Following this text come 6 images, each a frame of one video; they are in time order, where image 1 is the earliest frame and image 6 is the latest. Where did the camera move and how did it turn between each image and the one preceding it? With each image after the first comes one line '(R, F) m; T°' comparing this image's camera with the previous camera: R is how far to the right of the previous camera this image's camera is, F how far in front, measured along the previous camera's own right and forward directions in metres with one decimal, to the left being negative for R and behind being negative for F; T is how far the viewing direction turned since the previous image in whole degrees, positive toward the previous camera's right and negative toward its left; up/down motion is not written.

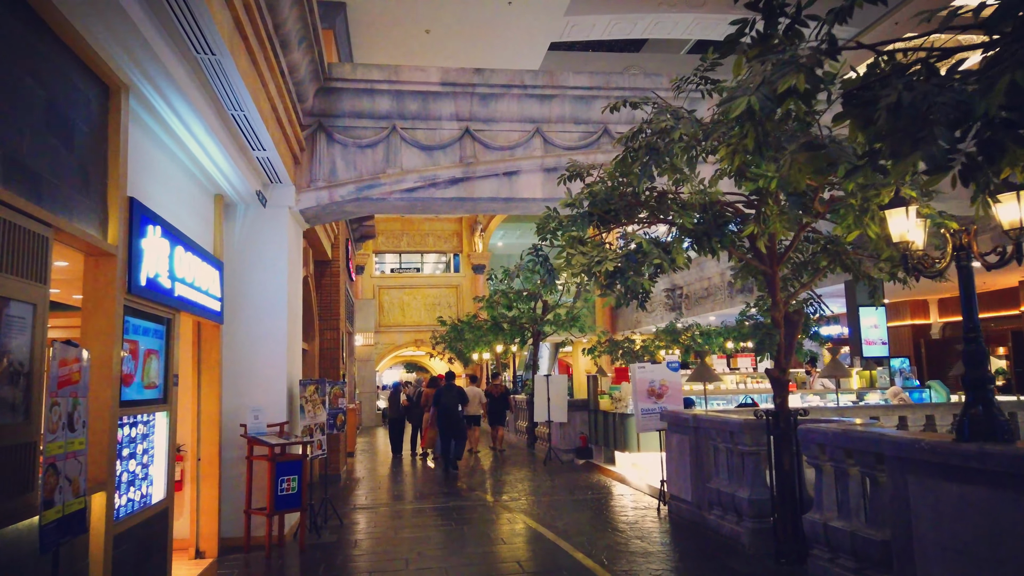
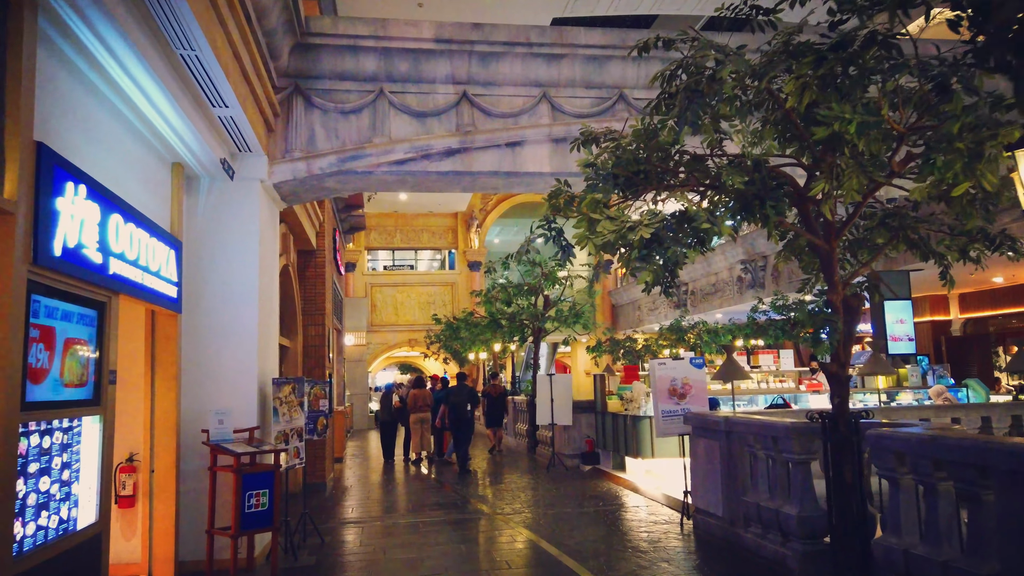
(-0.1, +1.1) m; 0°
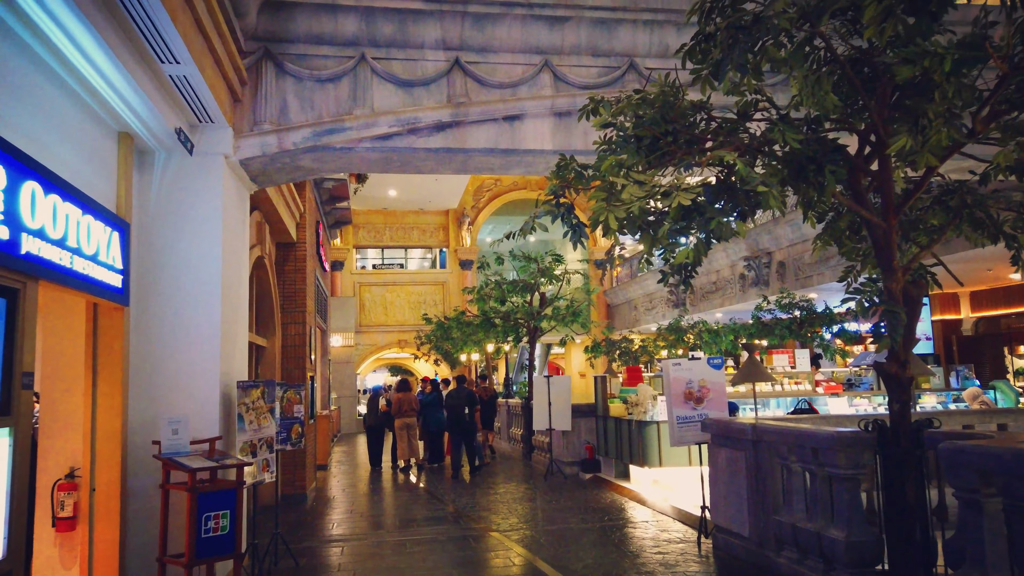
(-0.1, +0.9) m; +1°
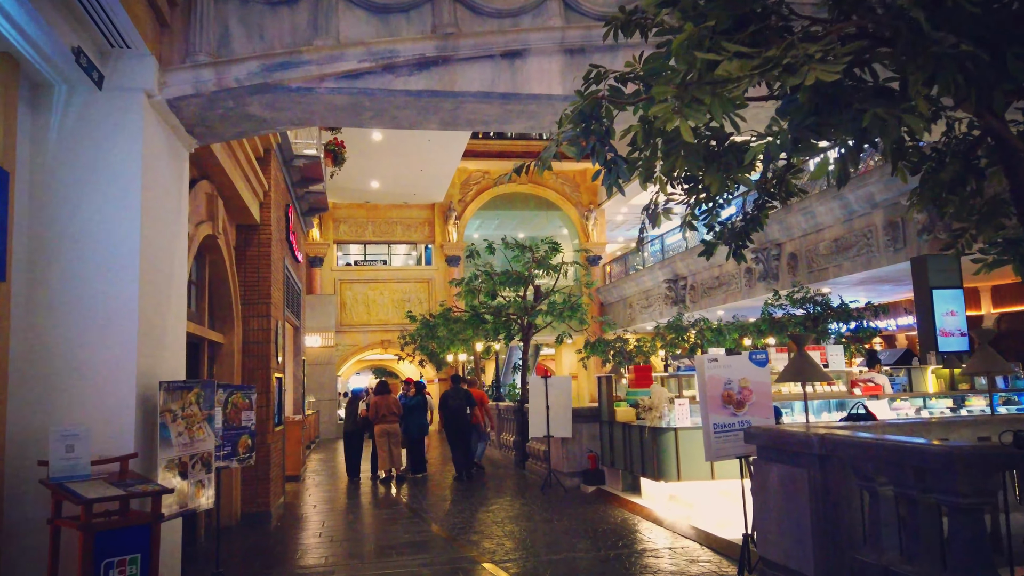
(-0.1, +1.4) m; +1°
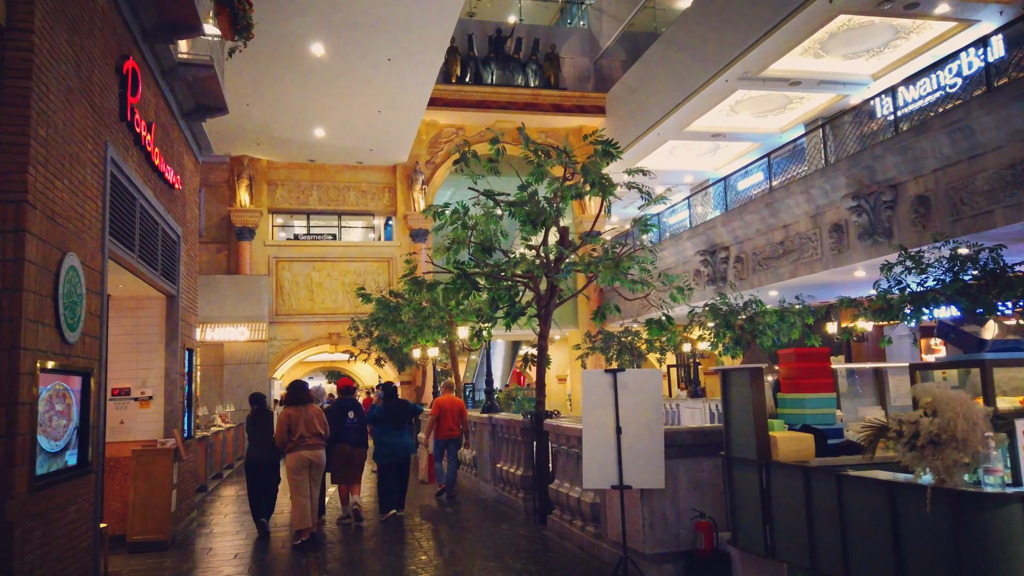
(-0.6, +5.7) m; +3°
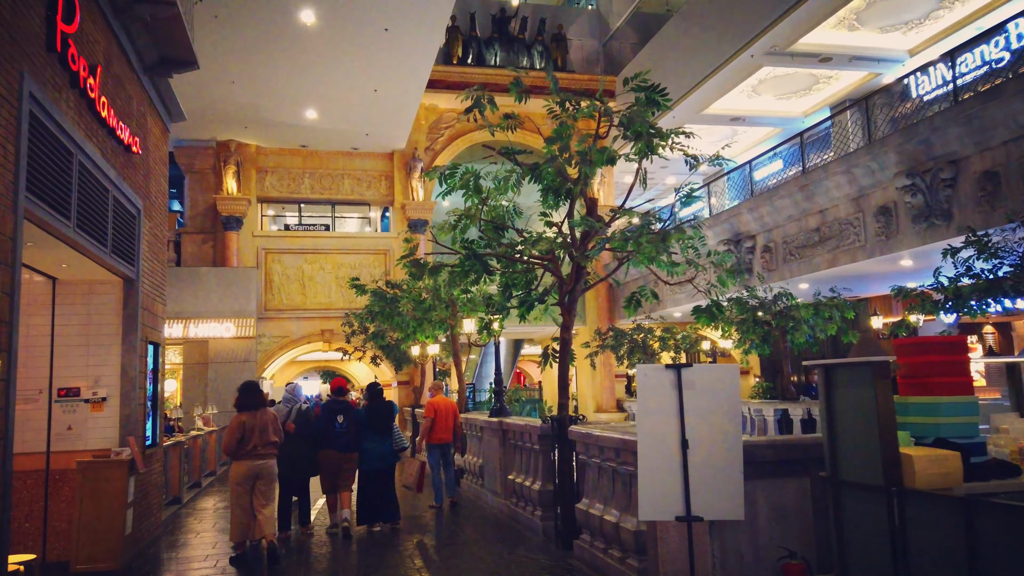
(-0.2, +1.4) m; 0°
